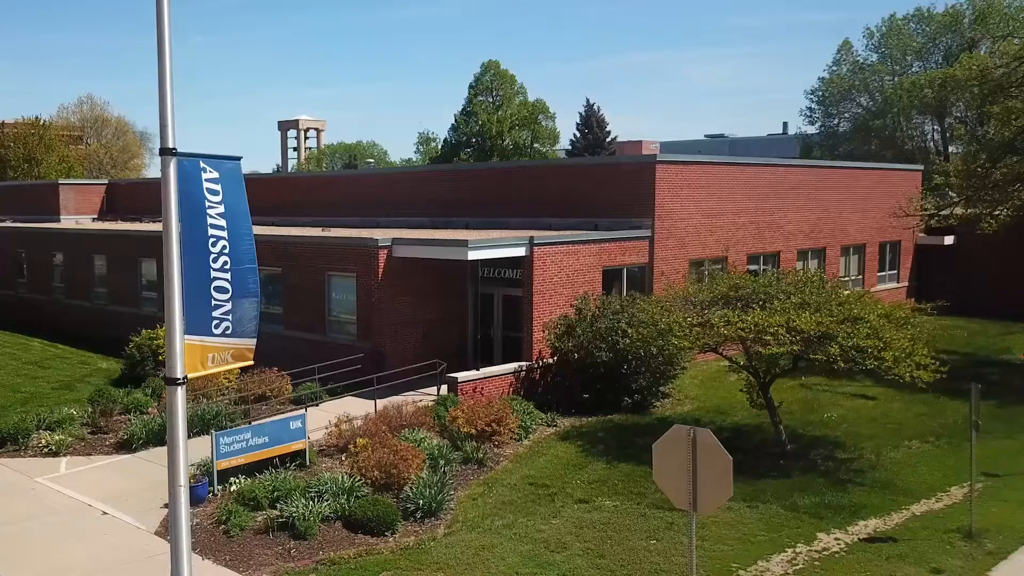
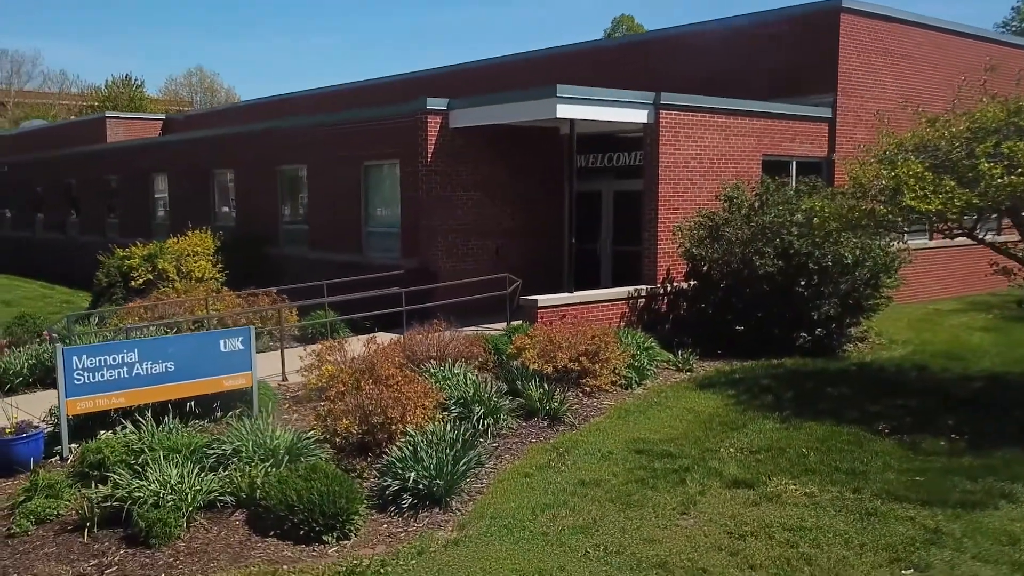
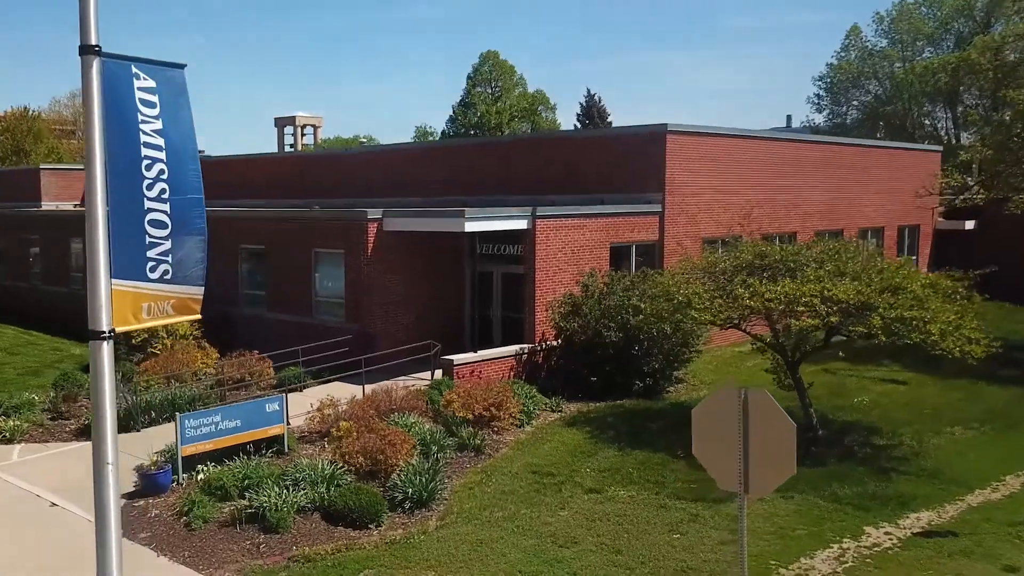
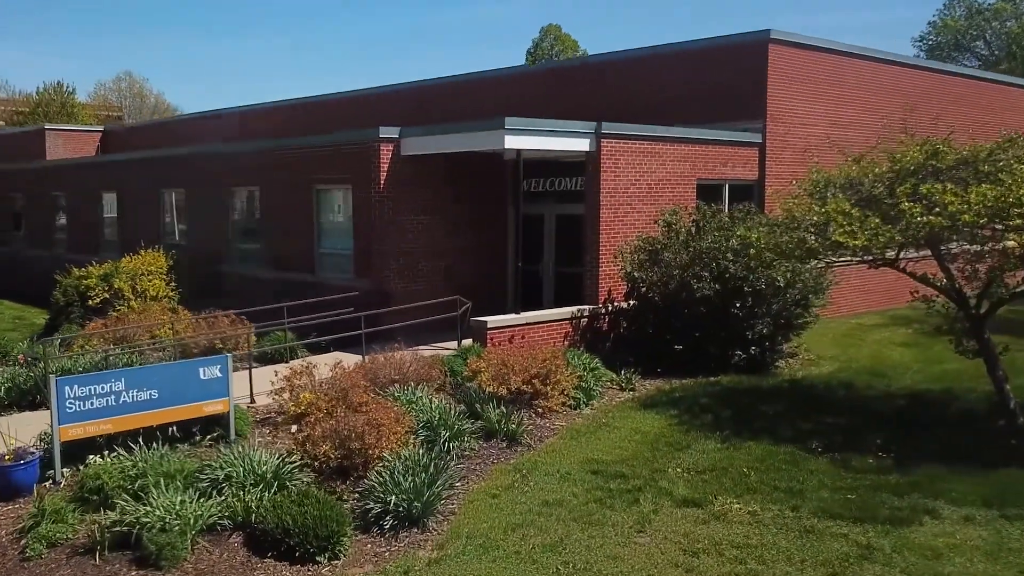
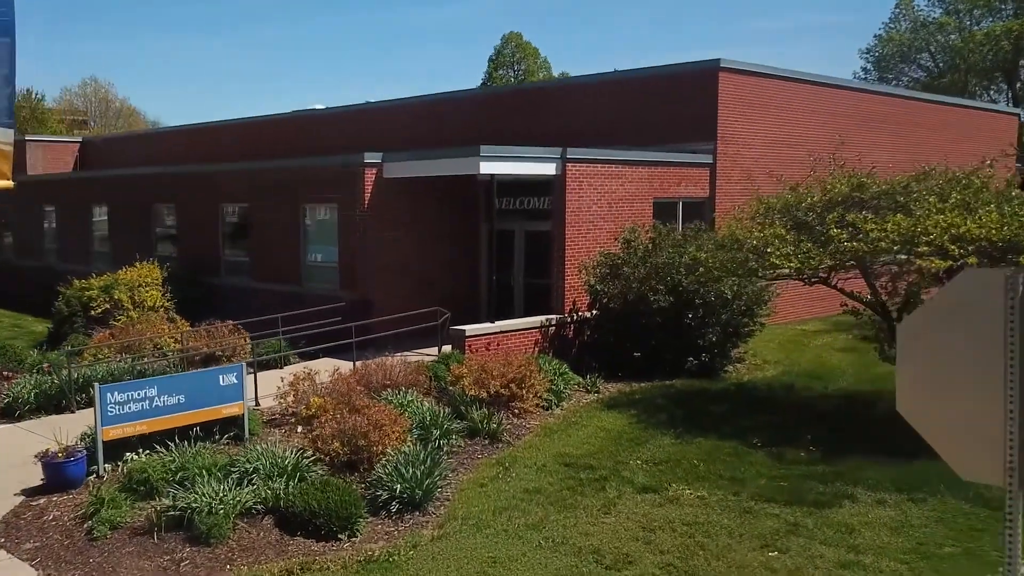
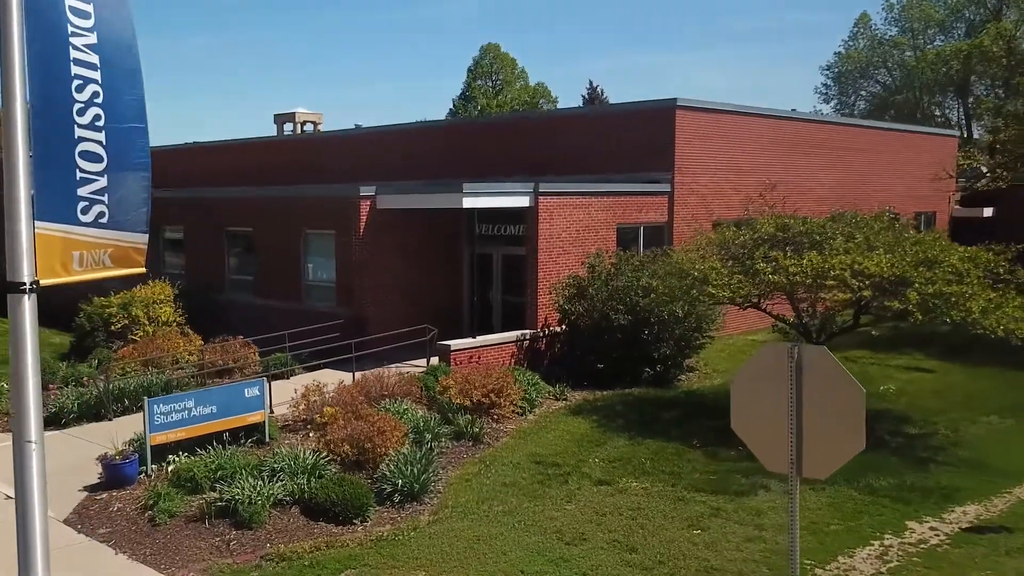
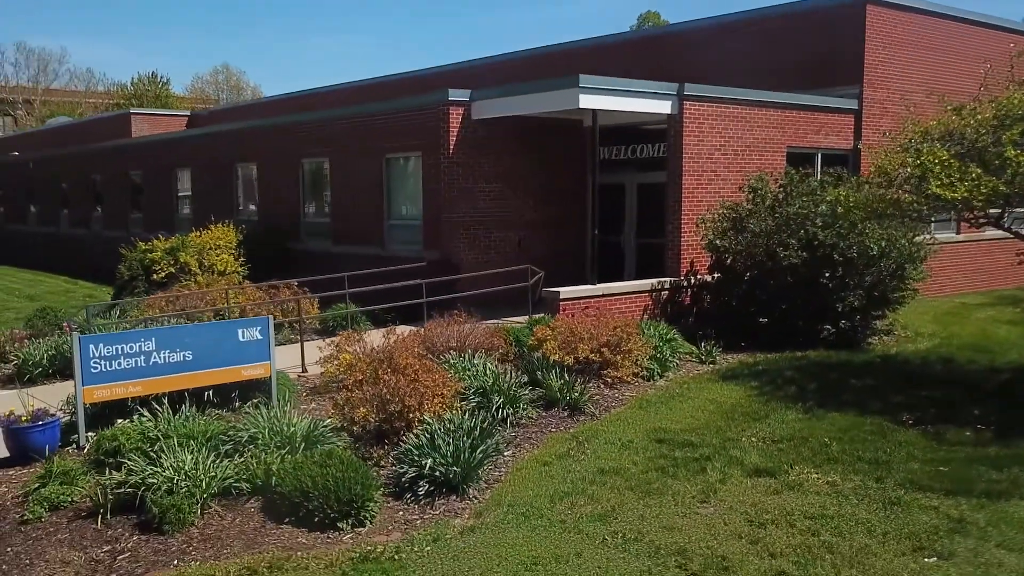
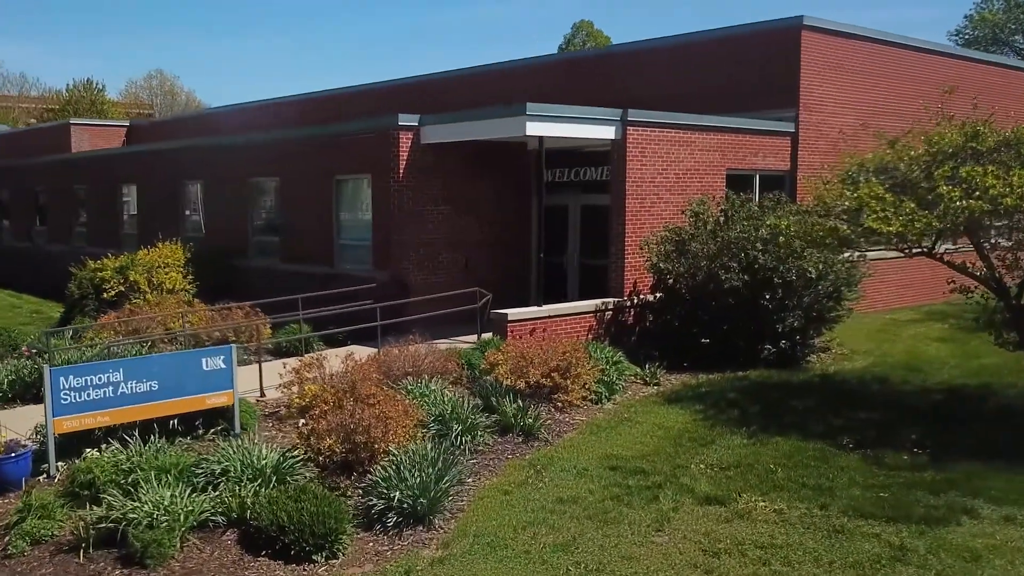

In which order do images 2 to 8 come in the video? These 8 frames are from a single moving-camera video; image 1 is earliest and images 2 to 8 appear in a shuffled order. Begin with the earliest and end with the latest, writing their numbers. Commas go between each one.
3, 6, 5, 4, 8, 2, 7
